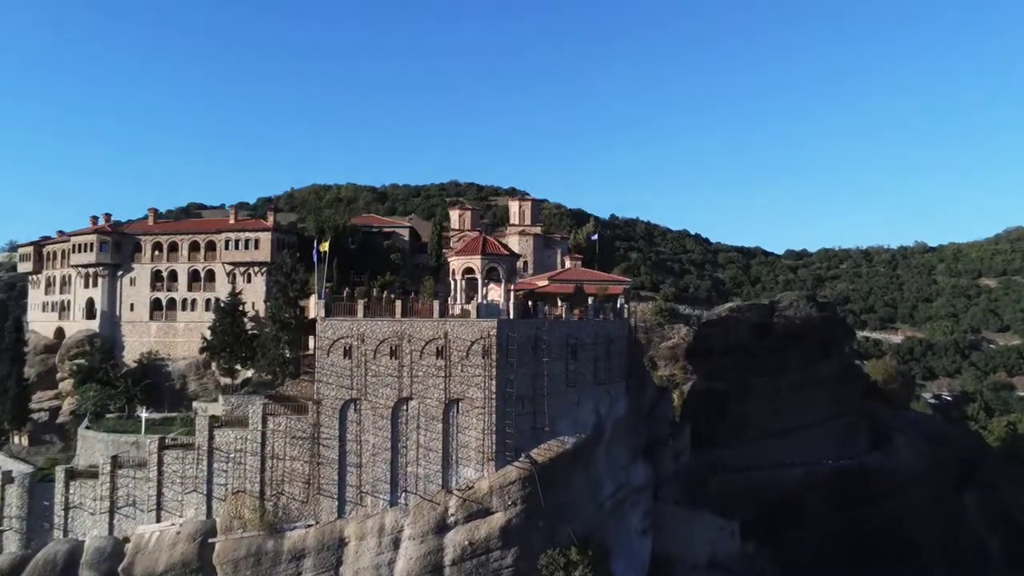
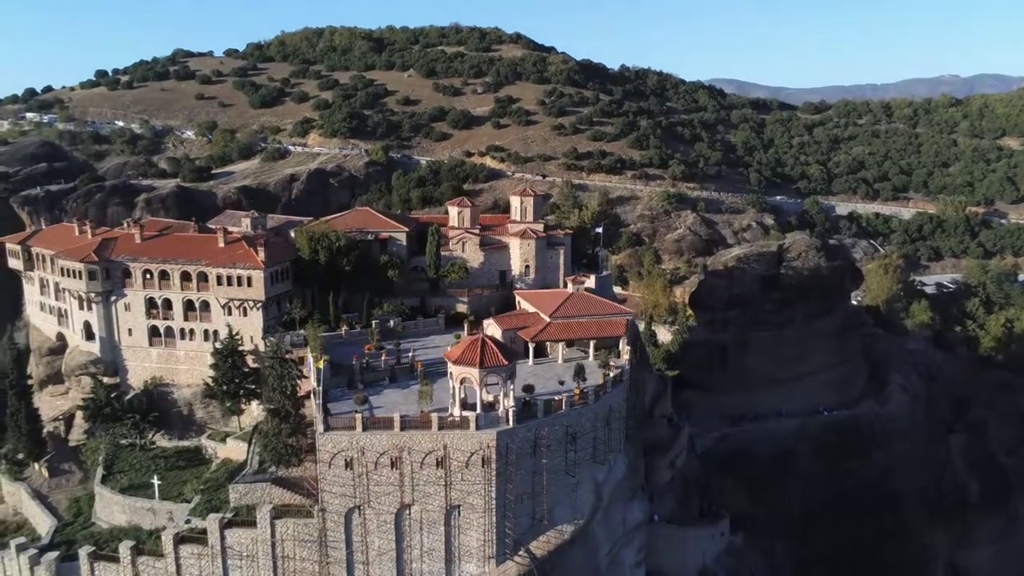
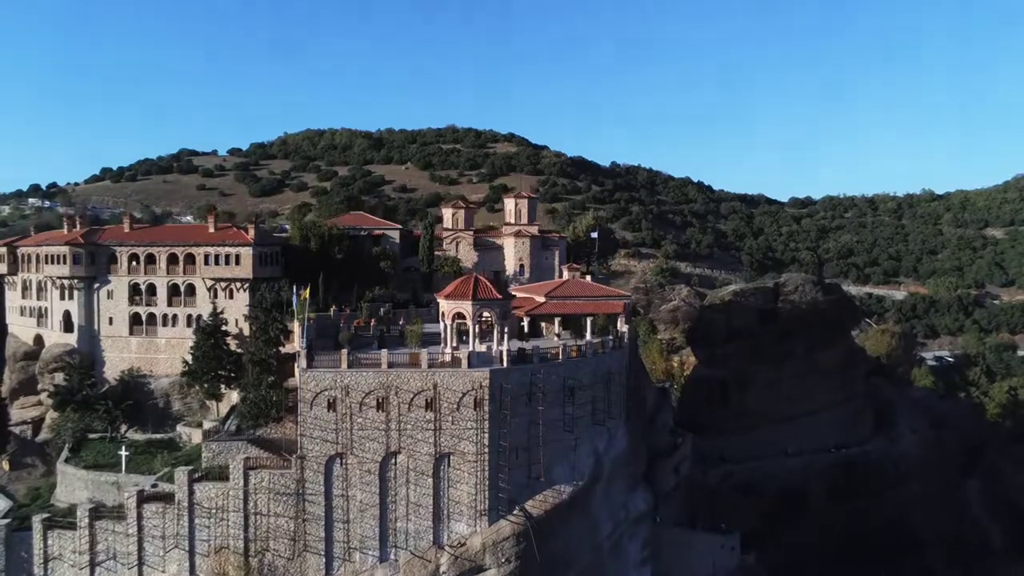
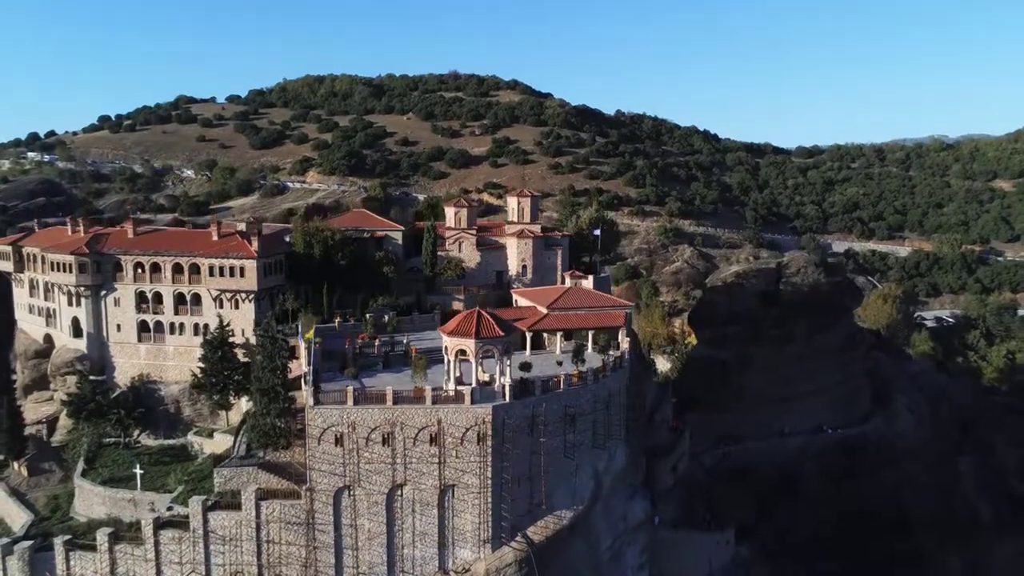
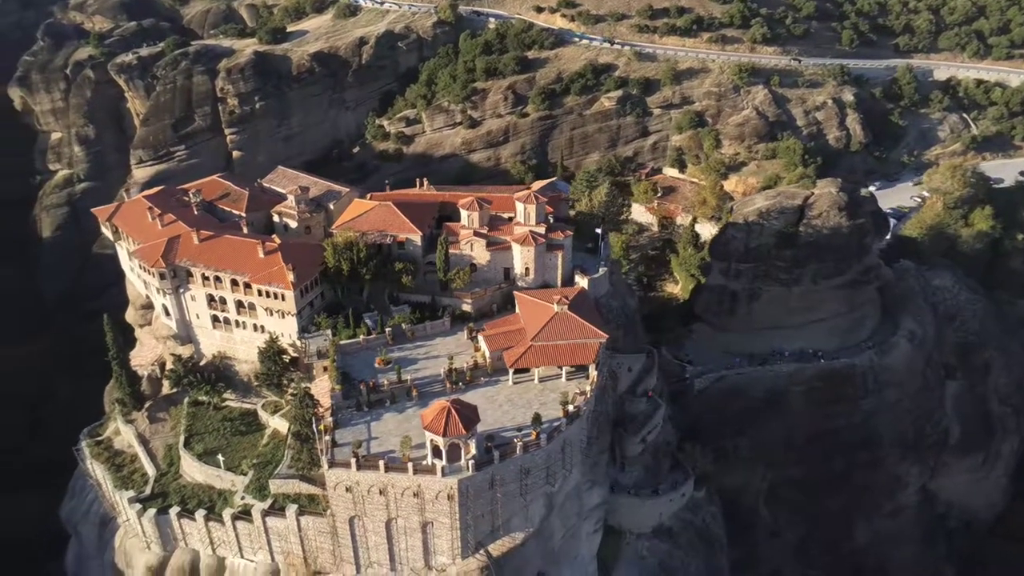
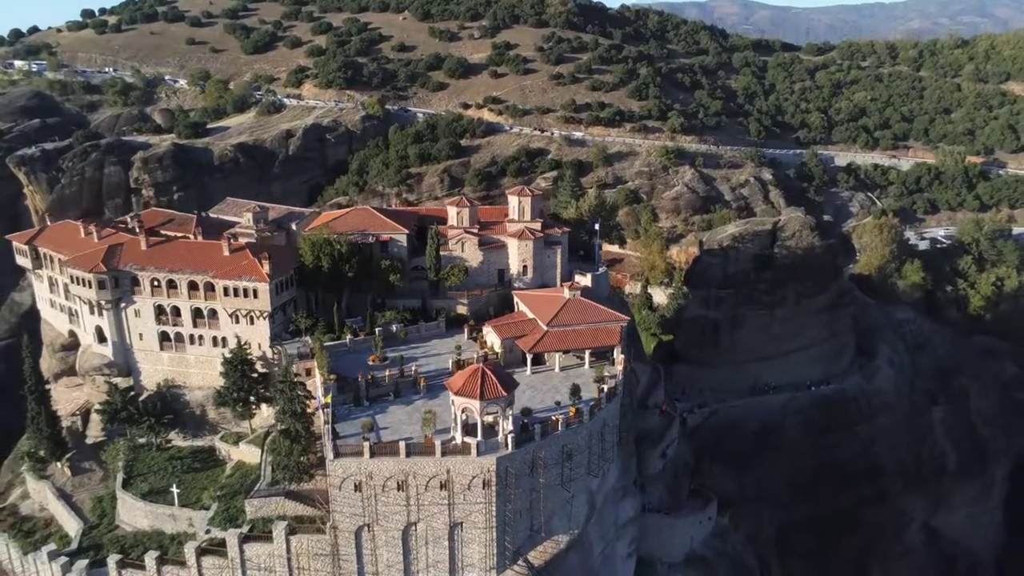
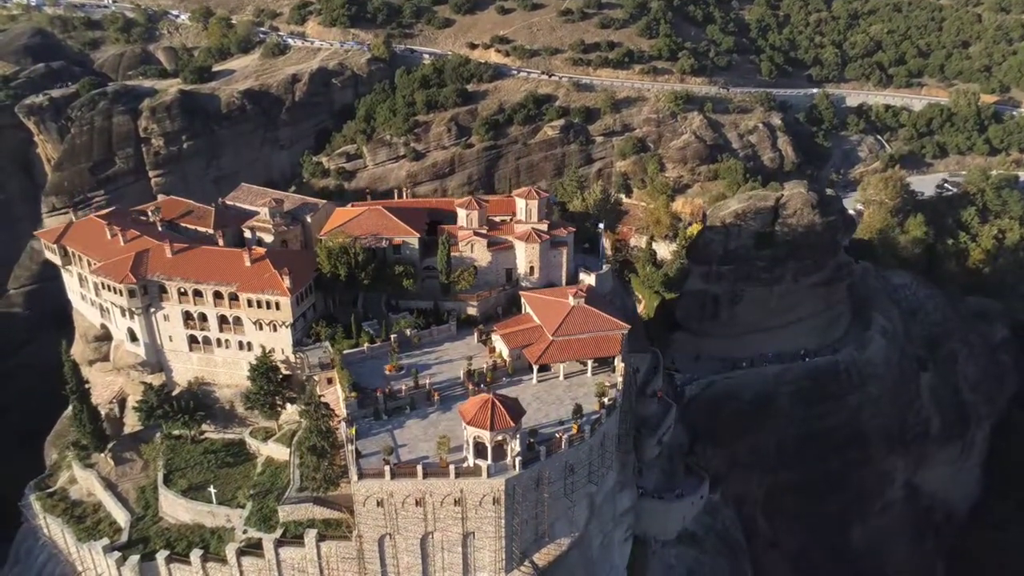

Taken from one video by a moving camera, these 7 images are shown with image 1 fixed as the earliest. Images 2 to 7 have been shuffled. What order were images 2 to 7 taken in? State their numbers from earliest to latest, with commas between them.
3, 4, 2, 6, 7, 5
